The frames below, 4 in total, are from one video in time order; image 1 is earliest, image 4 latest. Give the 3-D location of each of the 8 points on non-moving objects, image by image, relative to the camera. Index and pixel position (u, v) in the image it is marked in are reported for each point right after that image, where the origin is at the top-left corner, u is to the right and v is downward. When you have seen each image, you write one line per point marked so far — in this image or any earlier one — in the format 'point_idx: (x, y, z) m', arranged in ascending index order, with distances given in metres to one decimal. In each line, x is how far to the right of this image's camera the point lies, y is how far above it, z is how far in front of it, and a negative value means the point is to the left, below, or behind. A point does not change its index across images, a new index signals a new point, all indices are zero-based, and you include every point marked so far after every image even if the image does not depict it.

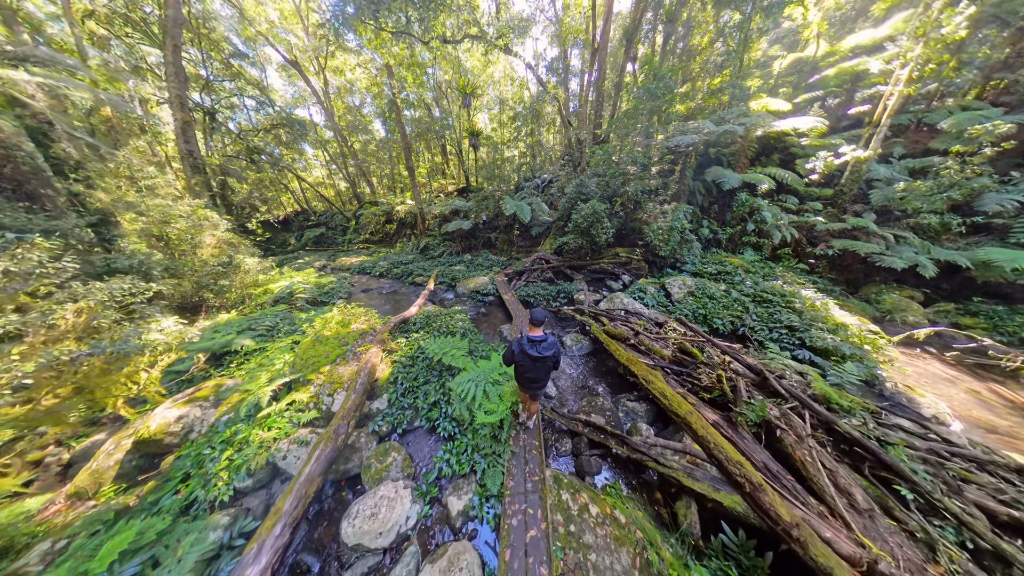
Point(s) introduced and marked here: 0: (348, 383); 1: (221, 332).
0: (-3.6, -2.1, +3.1) m
1: (-9.0, -1.4, +4.4) m
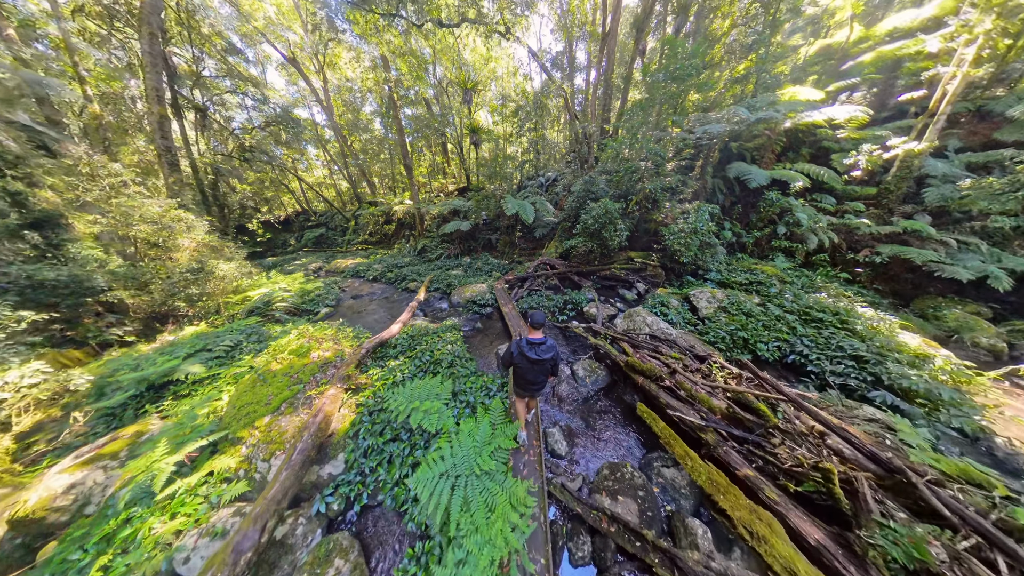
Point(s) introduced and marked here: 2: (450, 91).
0: (-3.7, -2.5, +2.4) m
1: (-9.1, -1.8, +3.8) m
2: (-6.3, +20.3, +15.1) m
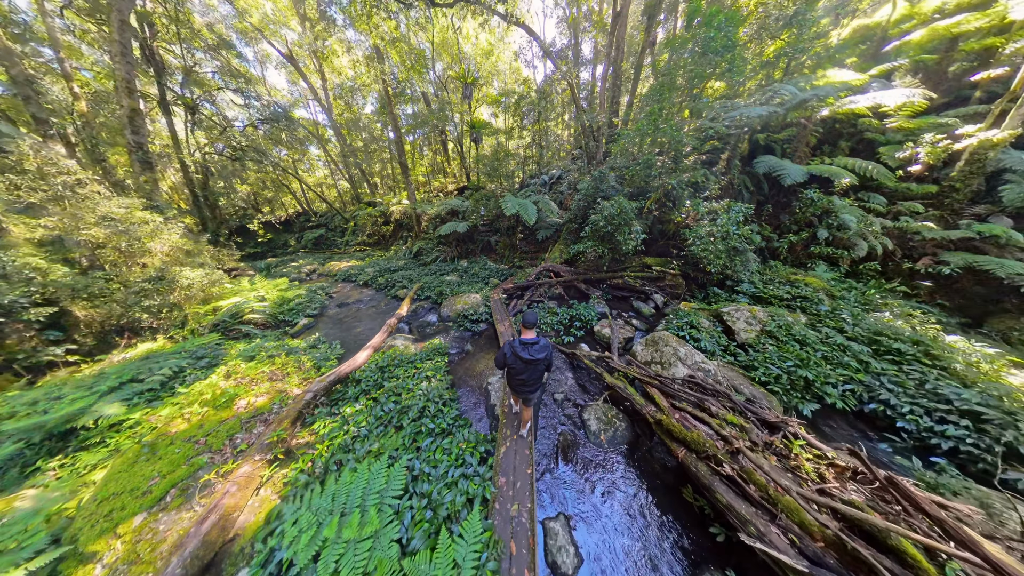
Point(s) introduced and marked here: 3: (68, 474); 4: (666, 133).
0: (-3.8, -3.0, +1.7) m
1: (-9.2, -2.2, +3.1) m
2: (-6.1, +19.9, +14.4) m
3: (-7.4, -3.1, +2.4) m
4: (+7.3, +7.4, +6.9) m
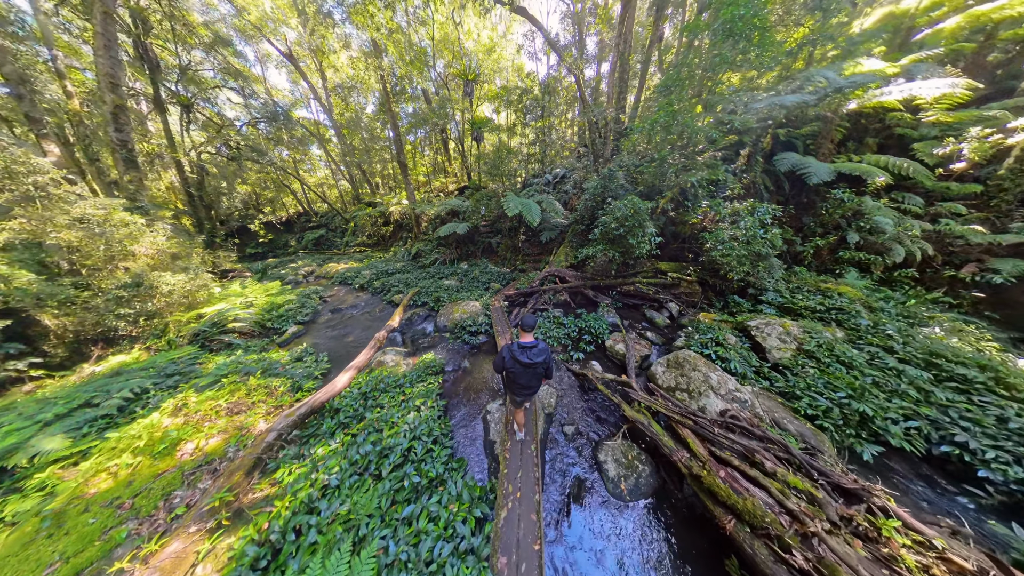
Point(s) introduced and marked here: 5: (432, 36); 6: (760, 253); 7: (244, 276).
0: (-3.8, -3.3, +1.3) m
1: (-9.2, -2.4, +2.8) m
2: (-5.8, +19.6, +14.0) m
3: (-7.4, -3.4, +2.1) m
4: (+7.4, +7.1, +6.4) m
5: (-6.9, +21.8, +12.6) m
6: (+8.8, +1.2, +5.2) m
7: (-19.6, +0.9, +10.6) m
